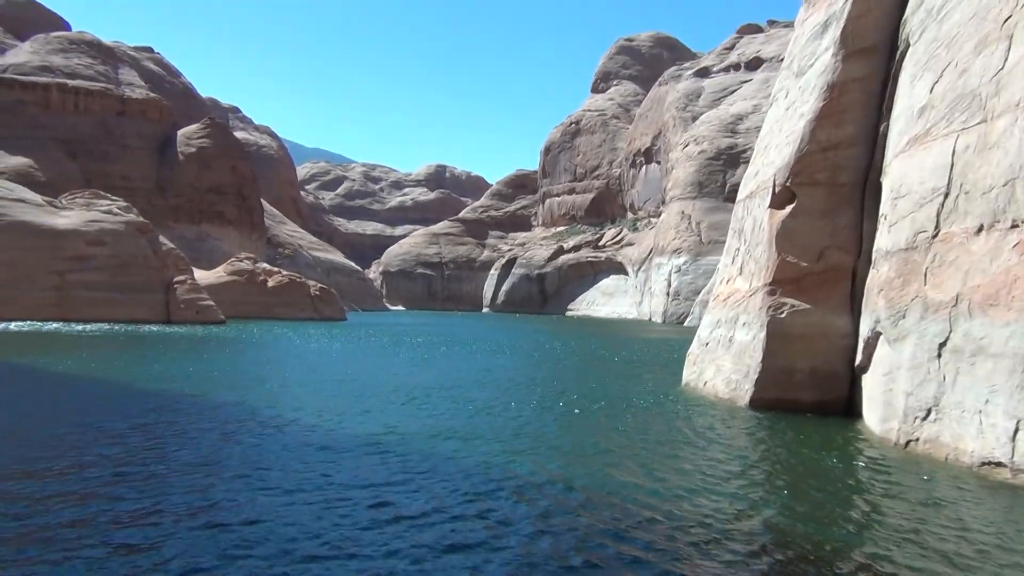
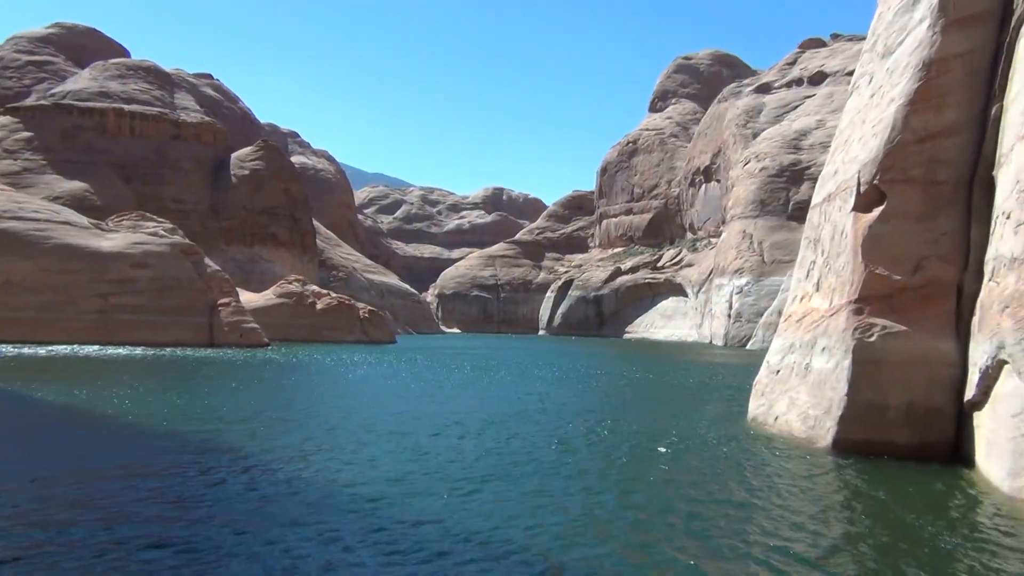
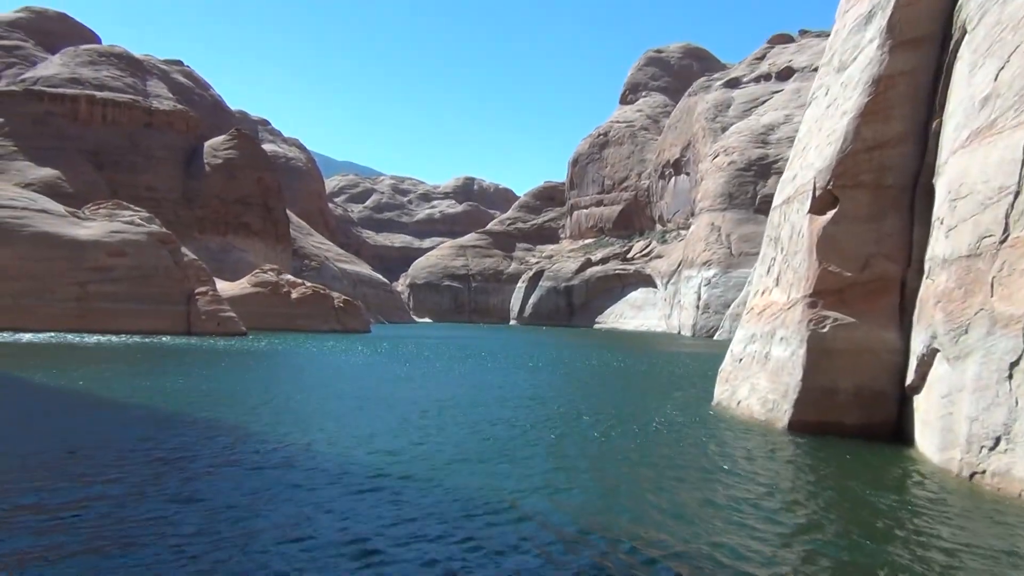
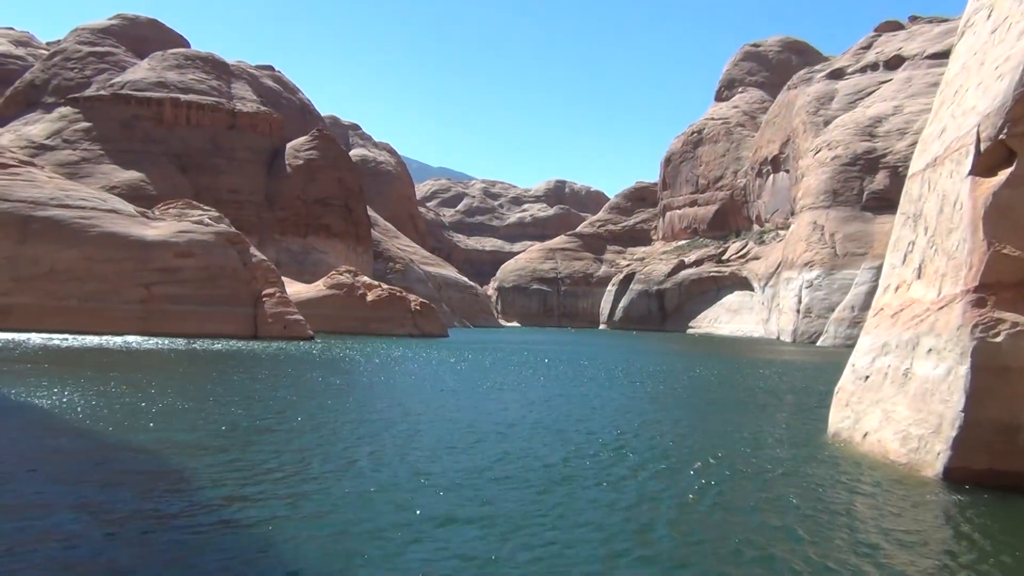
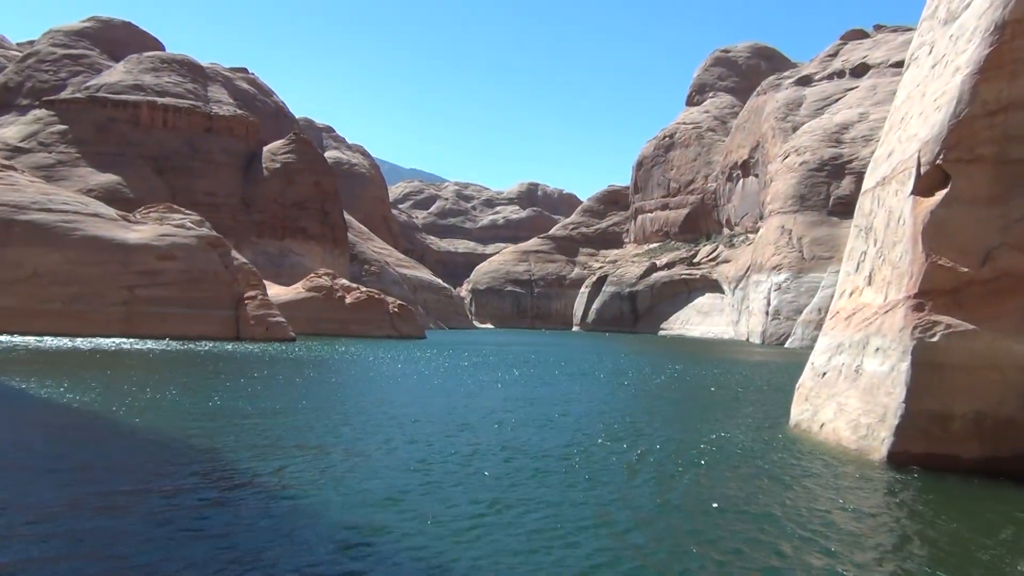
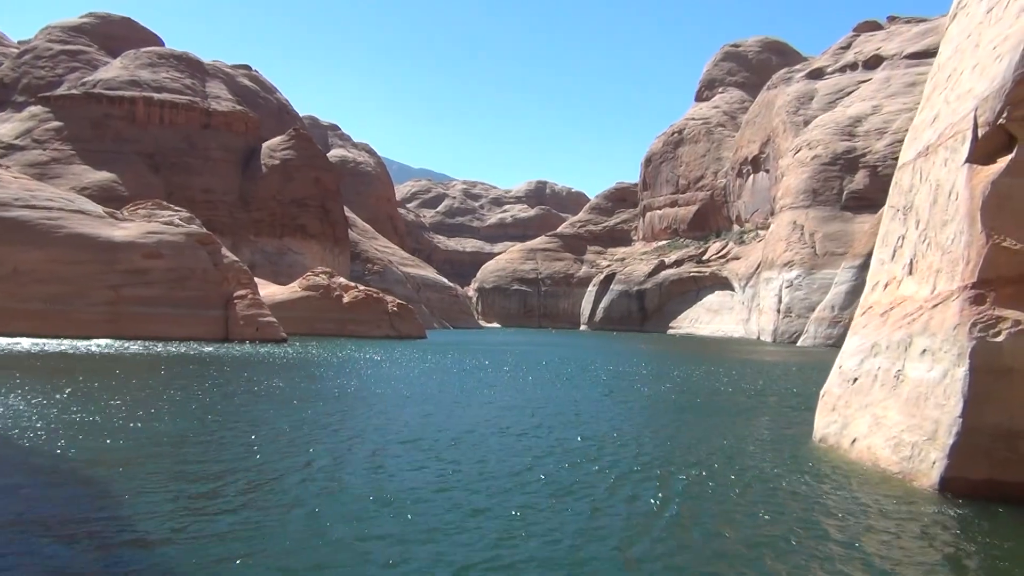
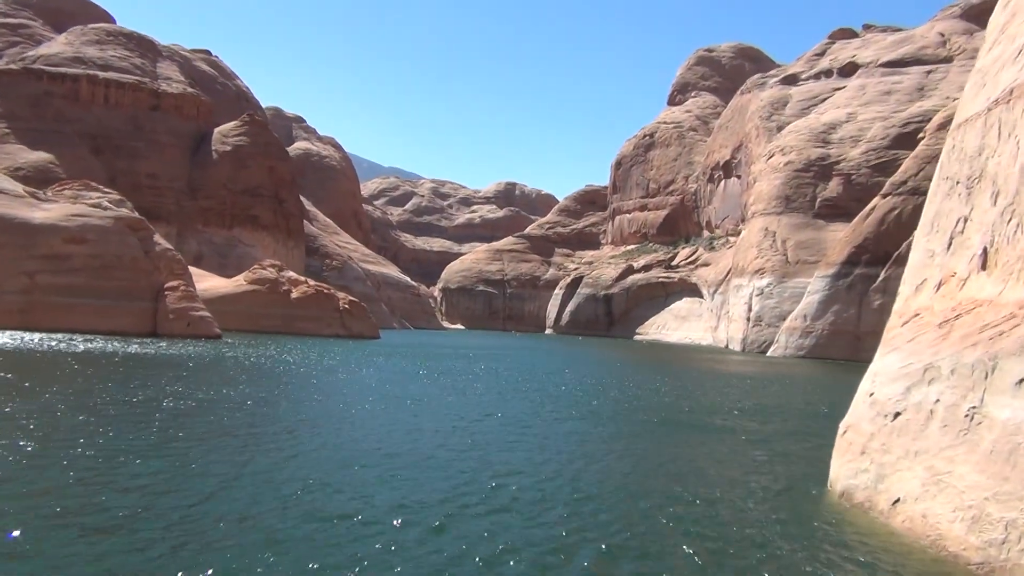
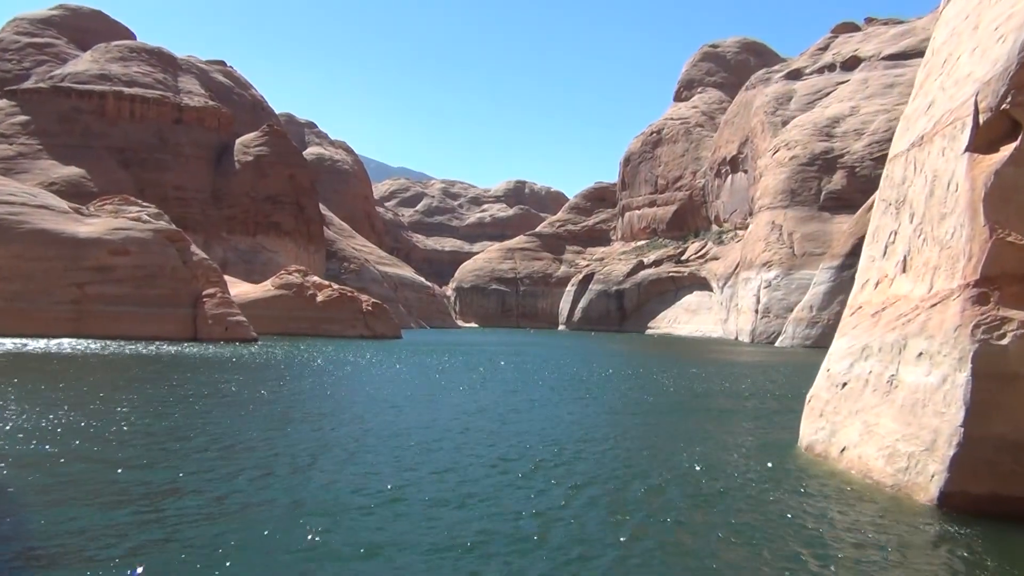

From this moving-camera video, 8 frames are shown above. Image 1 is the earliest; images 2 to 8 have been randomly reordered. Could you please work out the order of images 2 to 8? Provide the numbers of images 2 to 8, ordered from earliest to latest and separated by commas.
3, 2, 5, 4, 6, 8, 7
